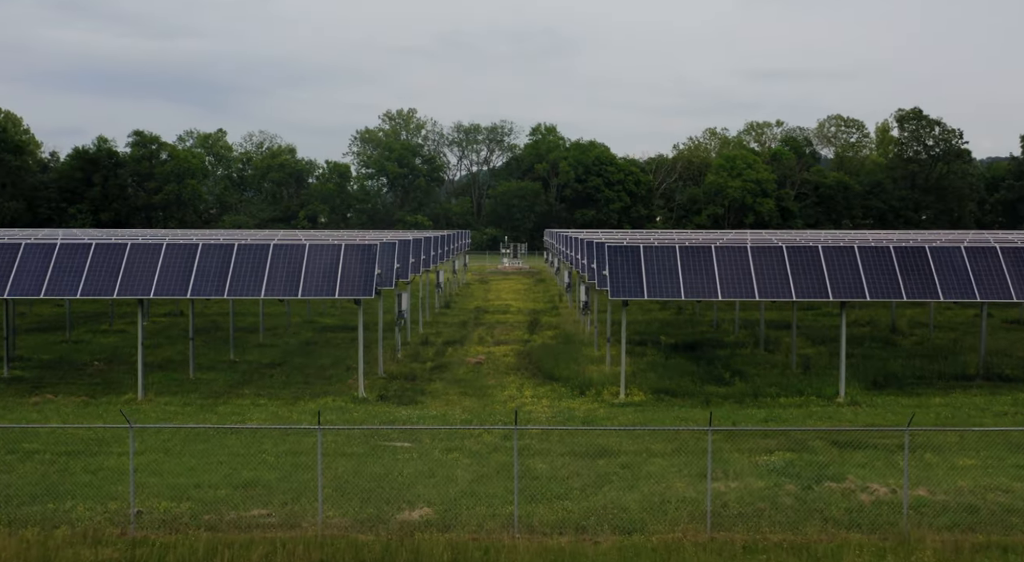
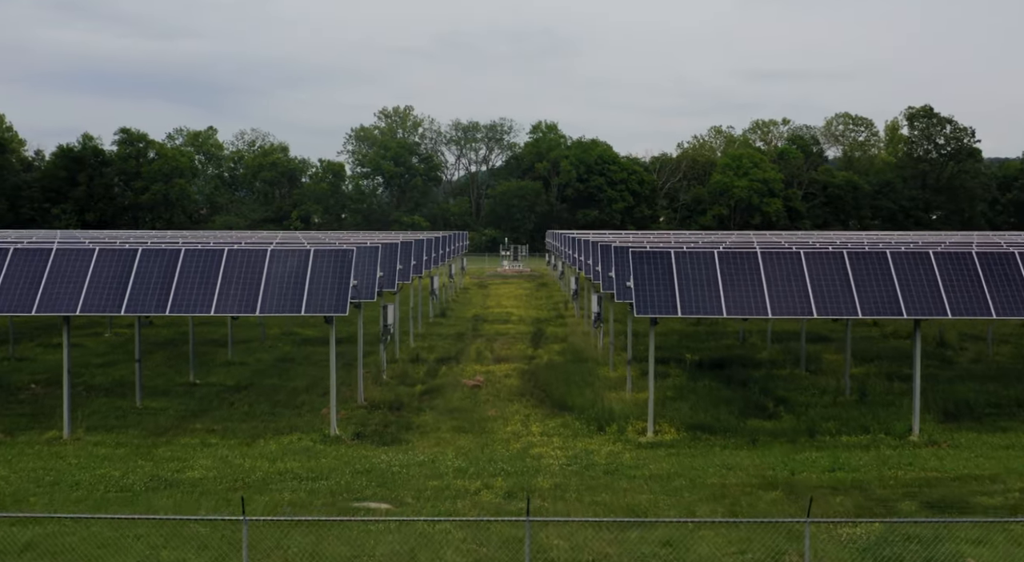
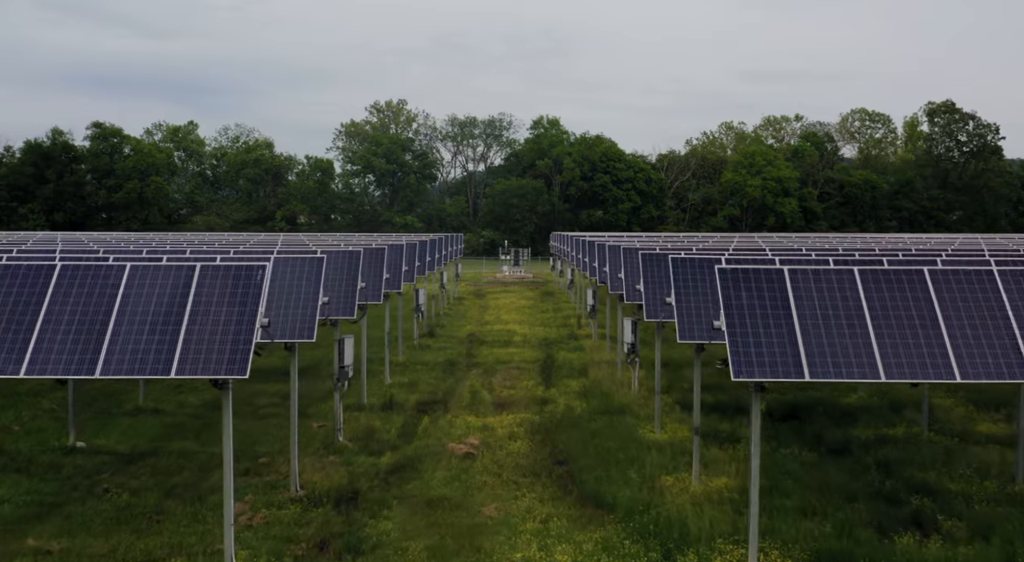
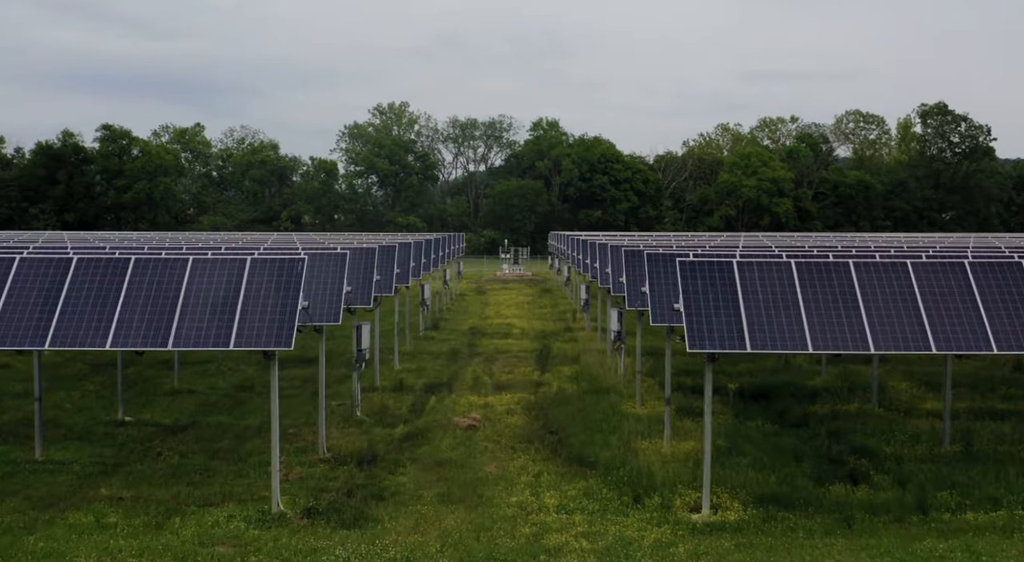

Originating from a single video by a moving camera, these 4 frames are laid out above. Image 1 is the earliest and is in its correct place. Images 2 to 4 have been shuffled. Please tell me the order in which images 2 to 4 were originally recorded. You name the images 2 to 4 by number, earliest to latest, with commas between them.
2, 4, 3
